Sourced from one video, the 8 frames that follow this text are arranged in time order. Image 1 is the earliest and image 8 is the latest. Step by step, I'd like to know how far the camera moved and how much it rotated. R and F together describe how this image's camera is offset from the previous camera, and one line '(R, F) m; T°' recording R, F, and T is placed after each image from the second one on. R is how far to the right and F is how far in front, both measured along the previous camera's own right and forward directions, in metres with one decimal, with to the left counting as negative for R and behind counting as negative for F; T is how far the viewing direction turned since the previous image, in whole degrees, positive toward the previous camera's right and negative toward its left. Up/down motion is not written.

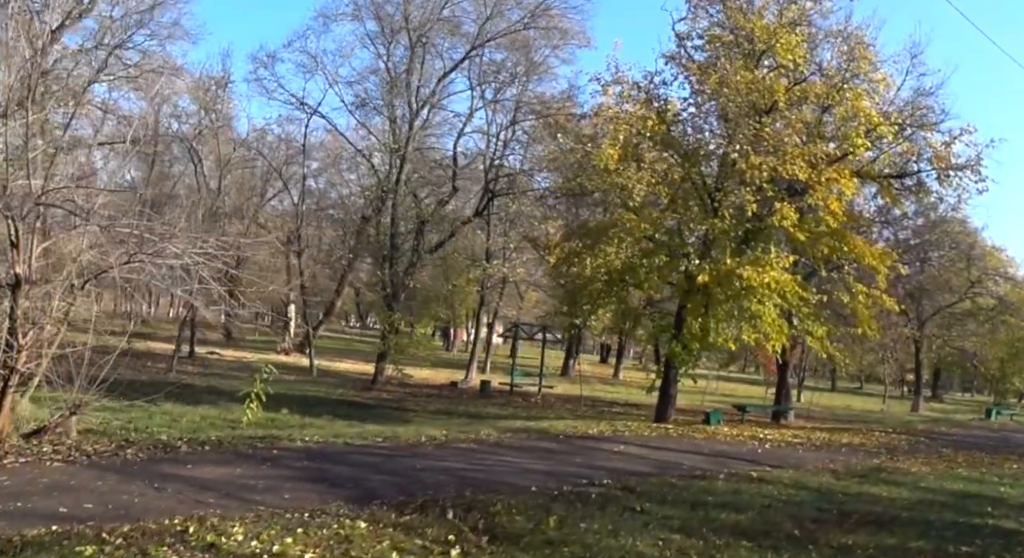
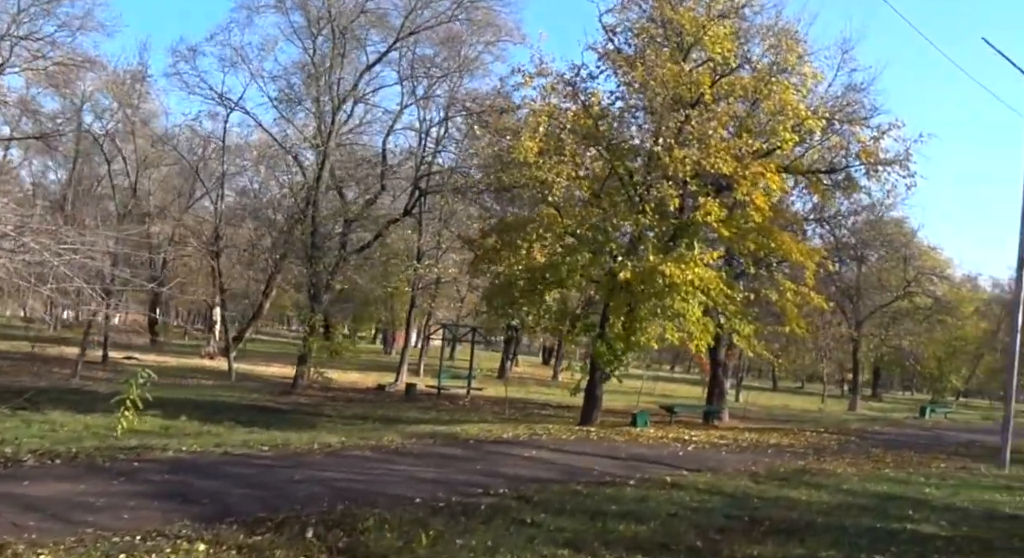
(+0.7, +0.9) m; +3°
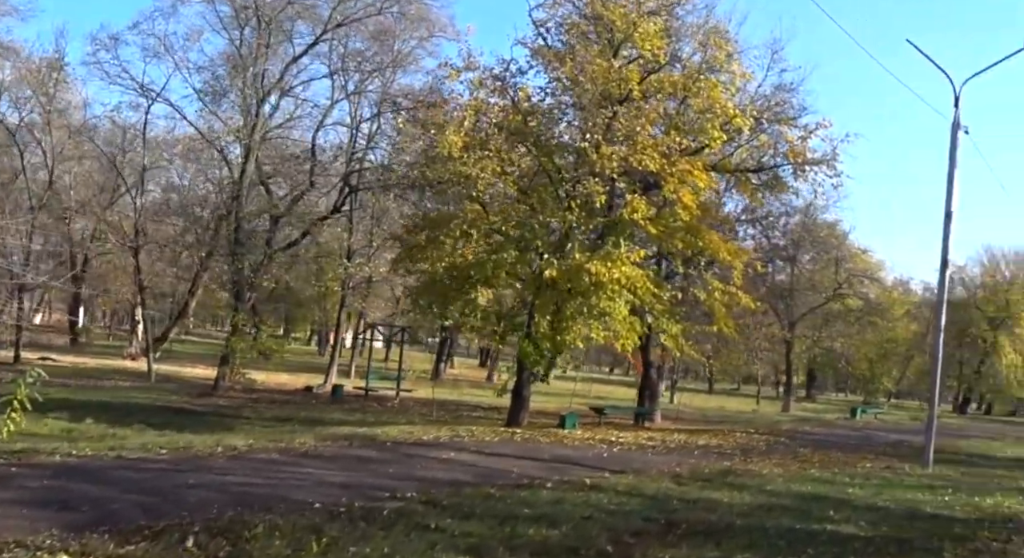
(+0.3, +0.5) m; +3°
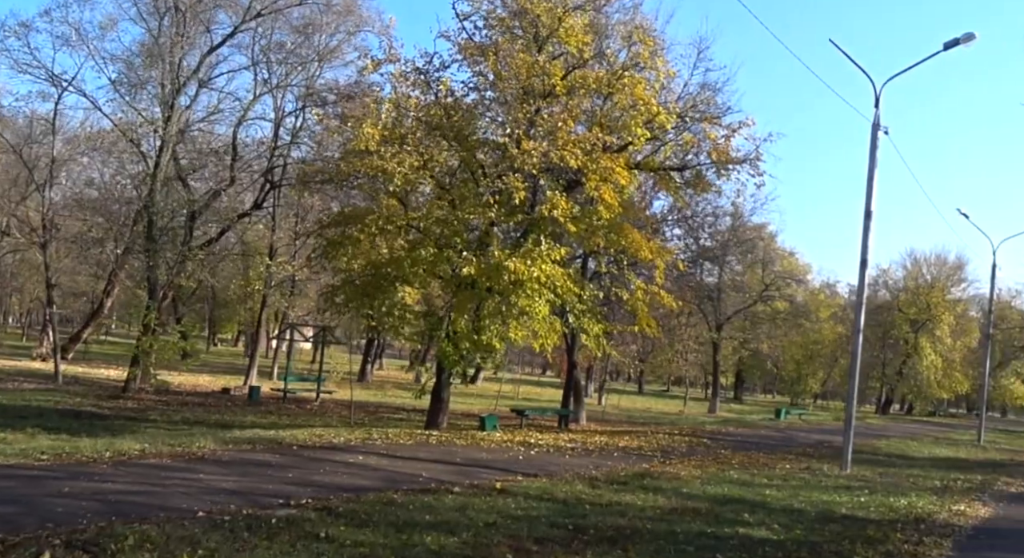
(+0.3, +0.5) m; +3°
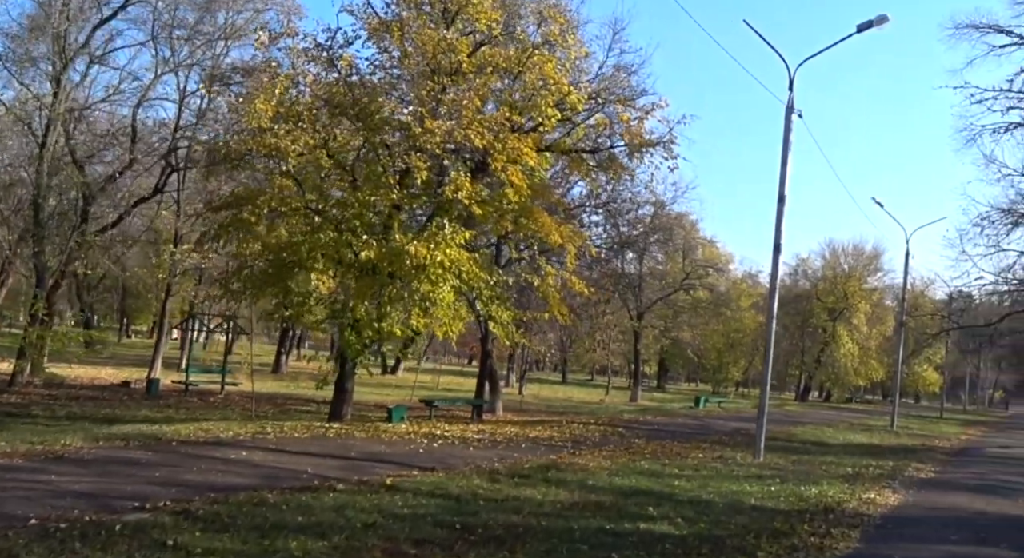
(+0.4, +0.8) m; +4°
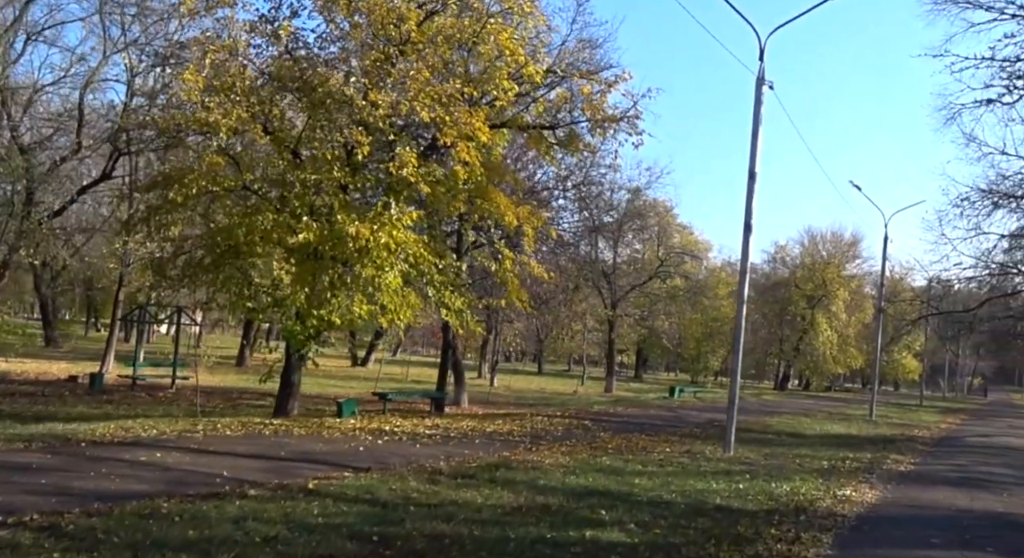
(+0.5, +1.3) m; +1°
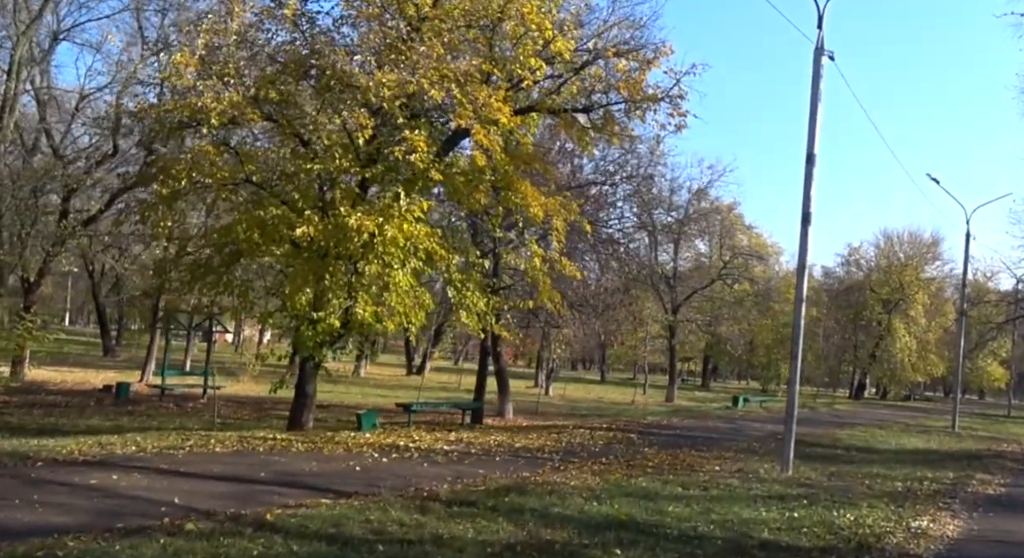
(+0.7, +1.9) m; -4°
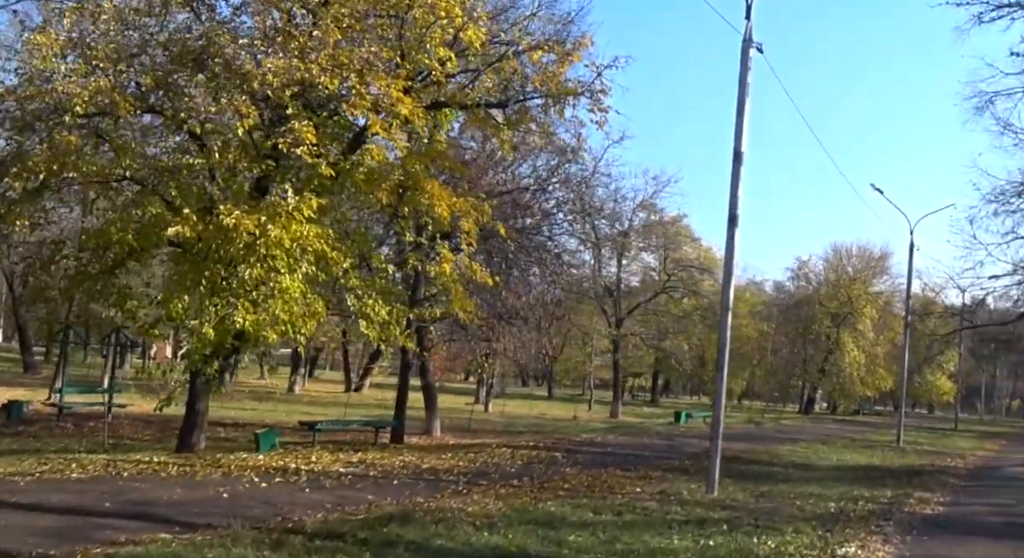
(+0.8, +1.3) m; +2°
